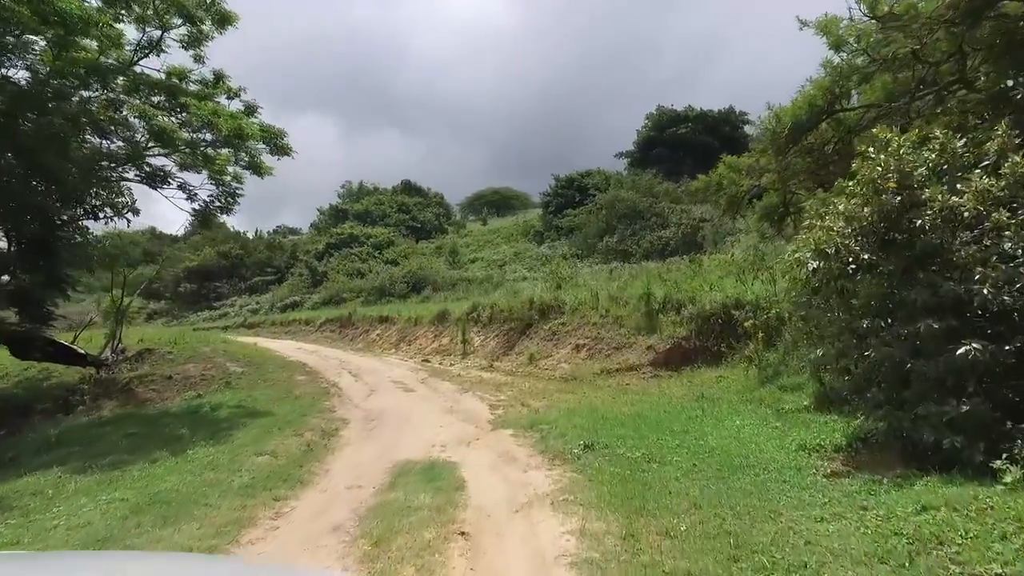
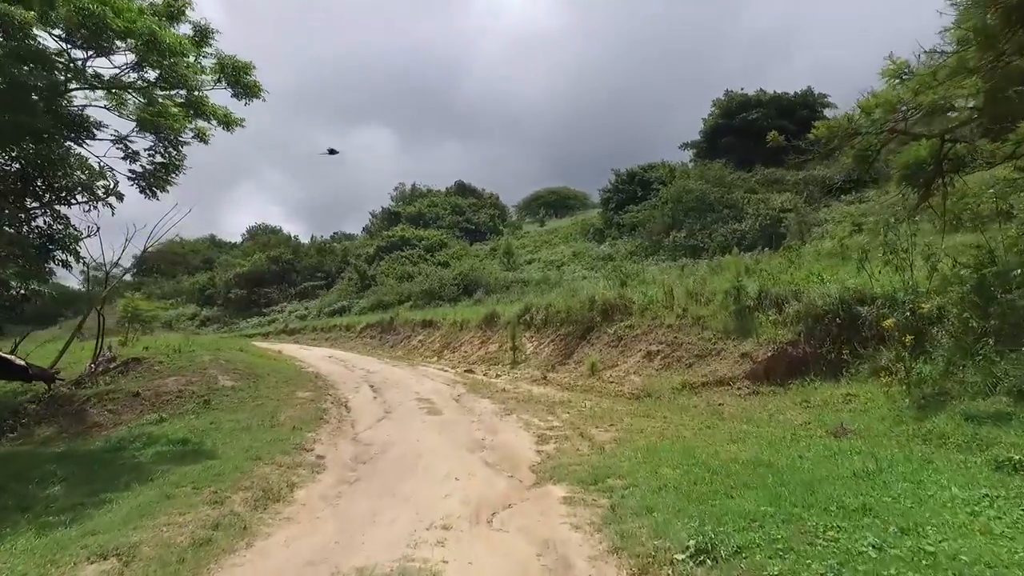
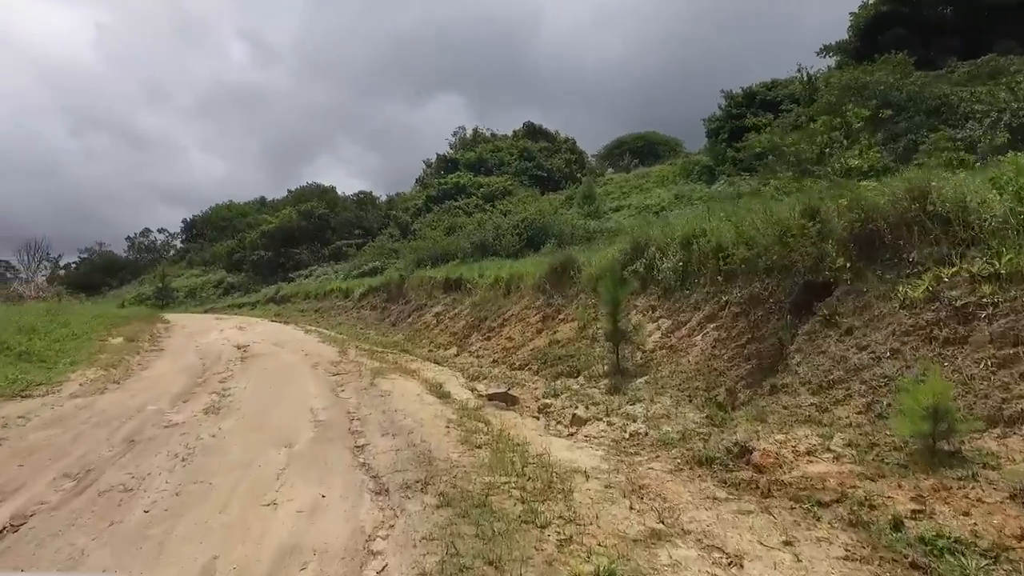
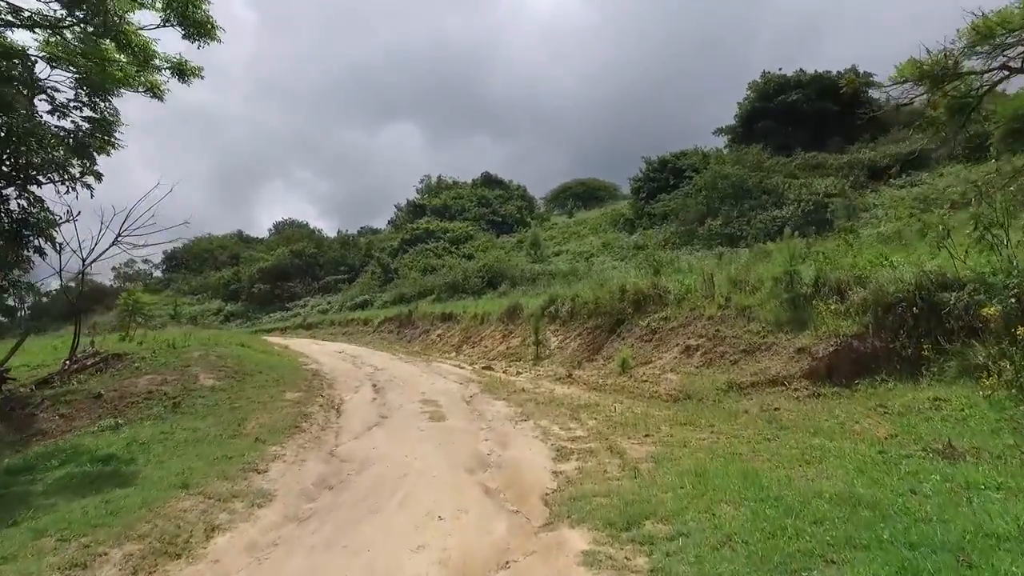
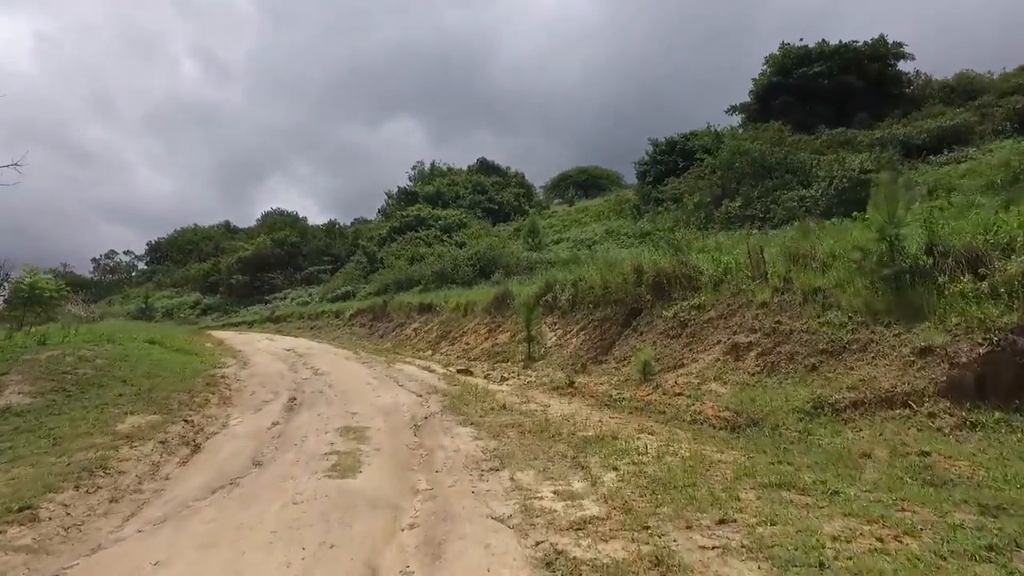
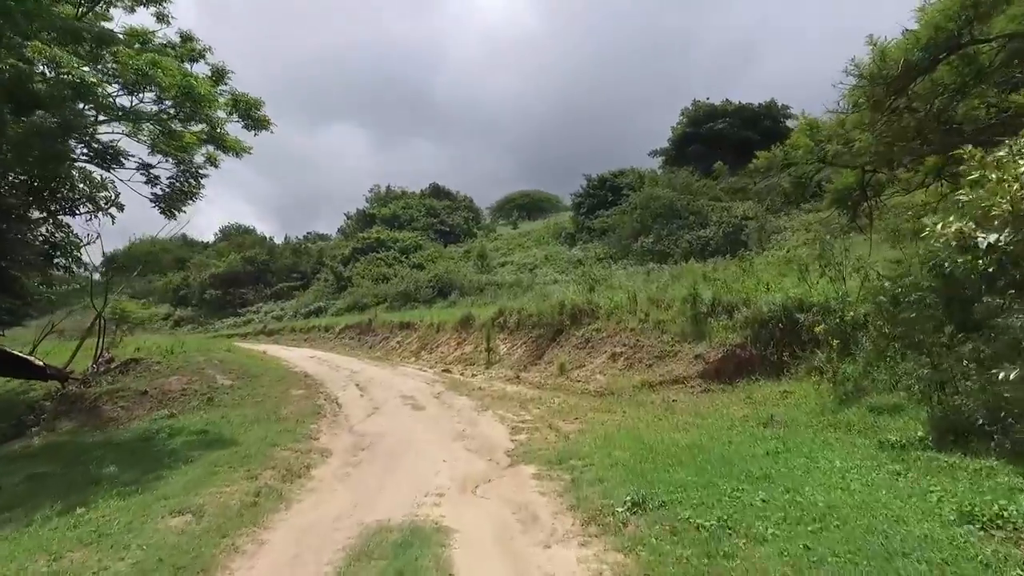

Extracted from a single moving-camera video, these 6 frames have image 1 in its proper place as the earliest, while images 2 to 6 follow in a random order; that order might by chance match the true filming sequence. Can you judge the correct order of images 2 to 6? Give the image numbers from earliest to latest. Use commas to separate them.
6, 2, 4, 5, 3
